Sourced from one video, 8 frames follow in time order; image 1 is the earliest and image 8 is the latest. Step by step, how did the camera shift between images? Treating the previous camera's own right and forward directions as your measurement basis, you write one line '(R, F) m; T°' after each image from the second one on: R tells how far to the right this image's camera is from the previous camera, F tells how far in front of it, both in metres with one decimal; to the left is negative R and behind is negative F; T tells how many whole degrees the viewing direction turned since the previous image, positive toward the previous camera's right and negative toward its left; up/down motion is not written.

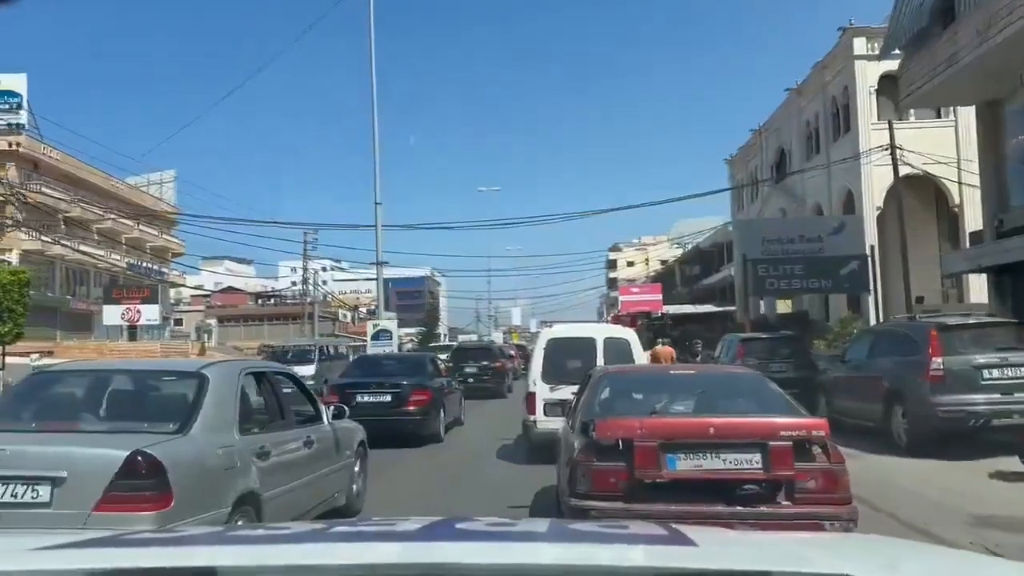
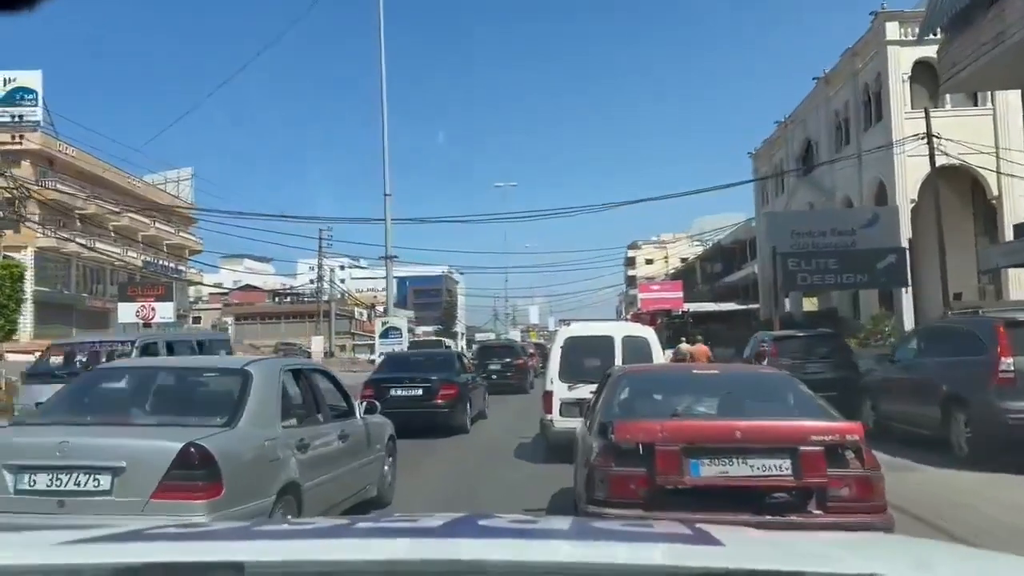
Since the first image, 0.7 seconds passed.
(0.0, +0.6) m; -1°
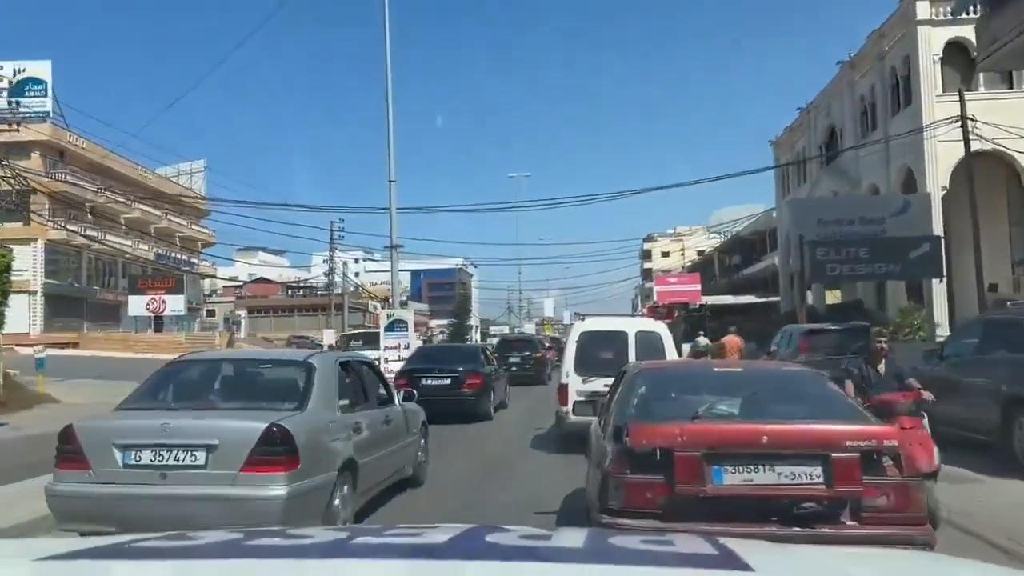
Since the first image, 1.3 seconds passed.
(+0.1, +0.6) m; -1°
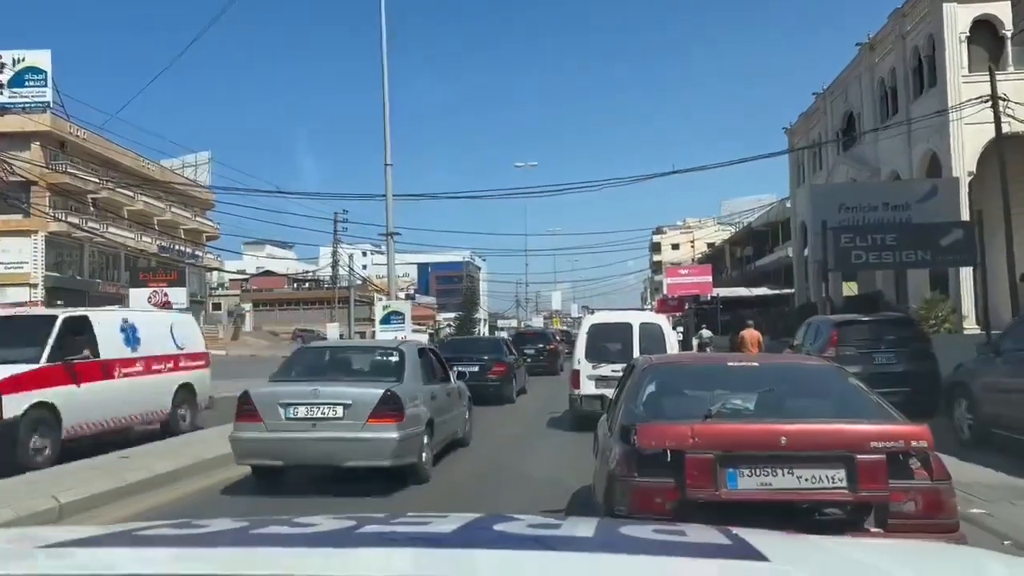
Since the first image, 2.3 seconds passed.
(+0.1, +0.7) m; -1°
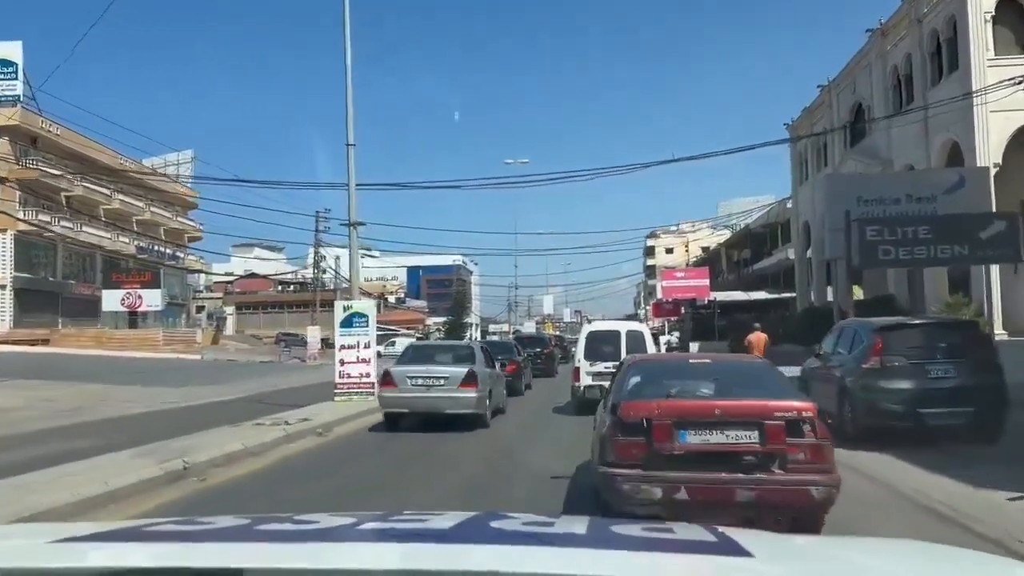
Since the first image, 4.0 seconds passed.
(+0.1, +1.4) m; 0°
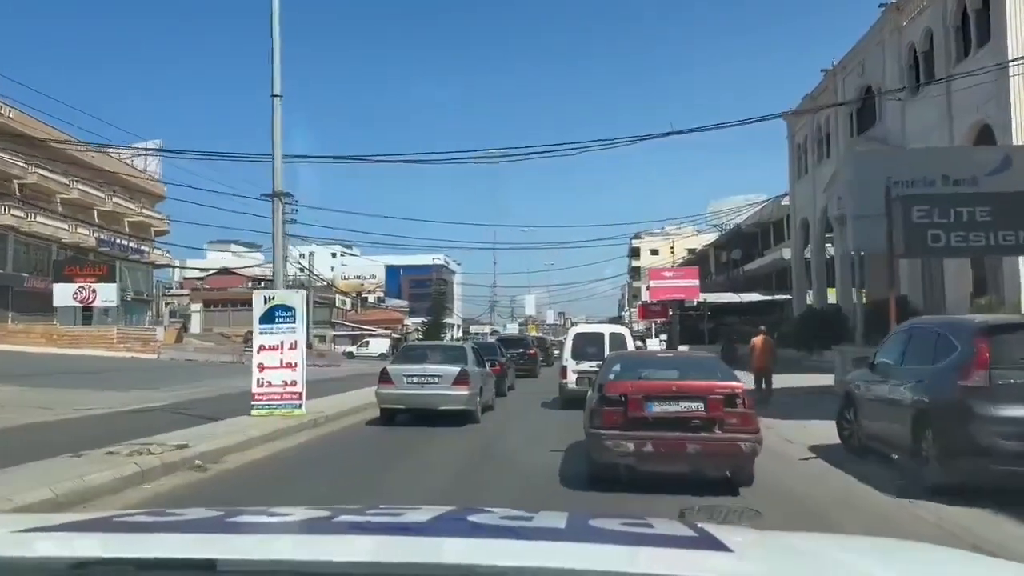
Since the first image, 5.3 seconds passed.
(+0.2, +1.9) m; +1°
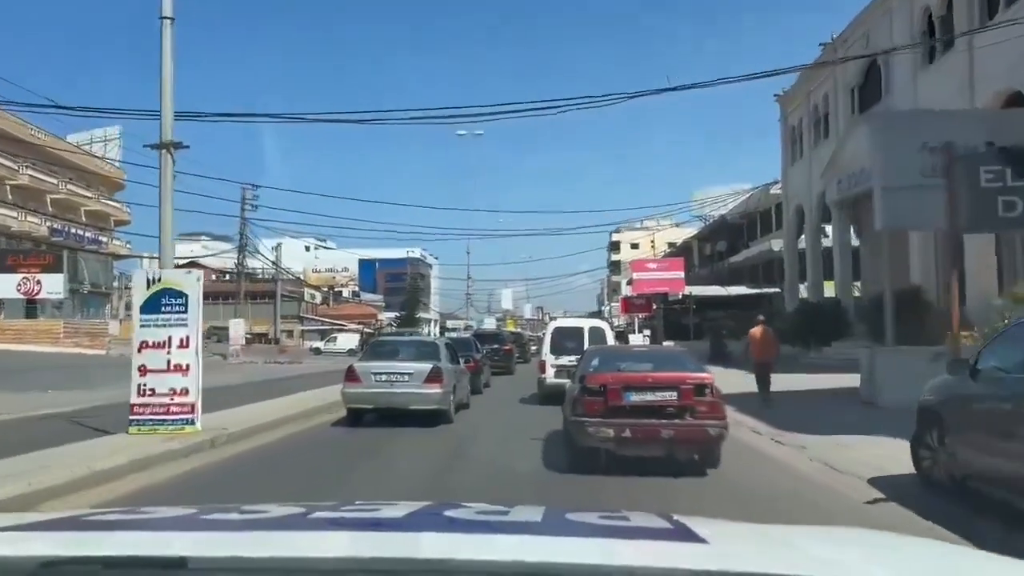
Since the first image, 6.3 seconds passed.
(+0.1, +1.7) m; +1°
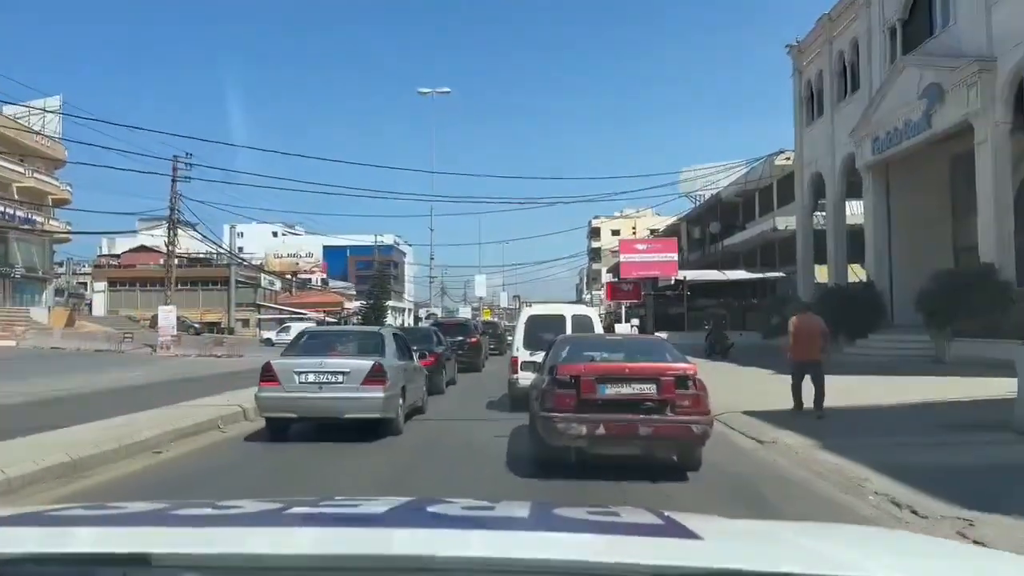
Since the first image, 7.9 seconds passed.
(+0.2, +3.4) m; +1°
